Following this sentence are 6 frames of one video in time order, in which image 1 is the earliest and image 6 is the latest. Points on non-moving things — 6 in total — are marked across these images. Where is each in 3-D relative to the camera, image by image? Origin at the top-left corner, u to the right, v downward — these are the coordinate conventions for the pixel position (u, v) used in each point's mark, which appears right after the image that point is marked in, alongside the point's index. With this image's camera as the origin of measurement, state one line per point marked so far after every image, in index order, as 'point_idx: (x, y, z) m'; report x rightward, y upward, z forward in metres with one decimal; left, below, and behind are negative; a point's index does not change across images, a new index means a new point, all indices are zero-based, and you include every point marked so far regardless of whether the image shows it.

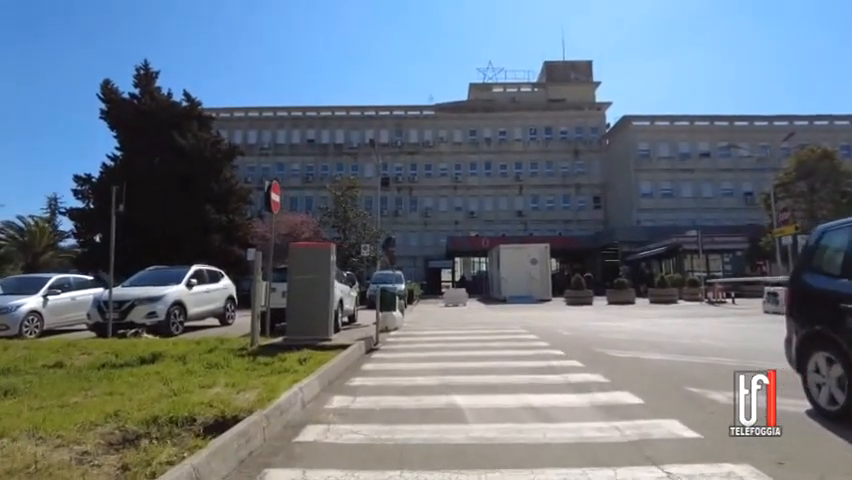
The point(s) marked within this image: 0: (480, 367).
0: (+0.8, -1.8, +8.7) m
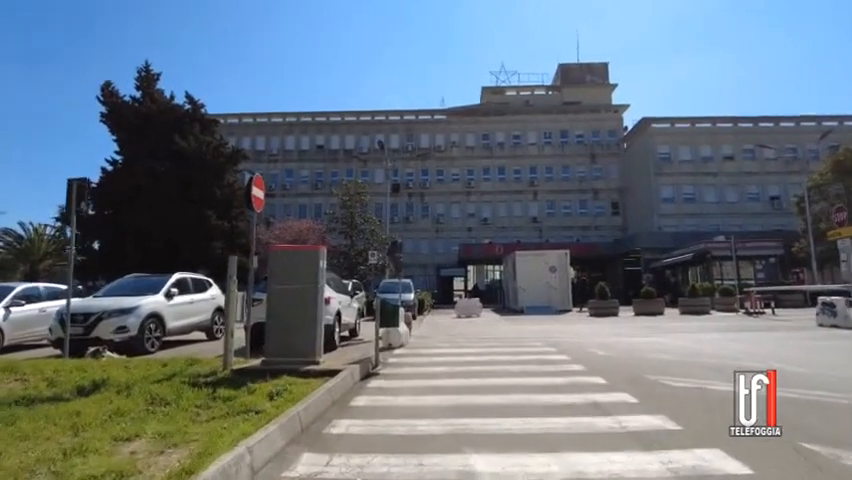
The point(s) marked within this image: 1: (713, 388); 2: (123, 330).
0: (+0.9, -1.8, +6.8) m
1: (+3.6, -1.8, +7.4) m
2: (-6.1, -1.8, +12.2) m
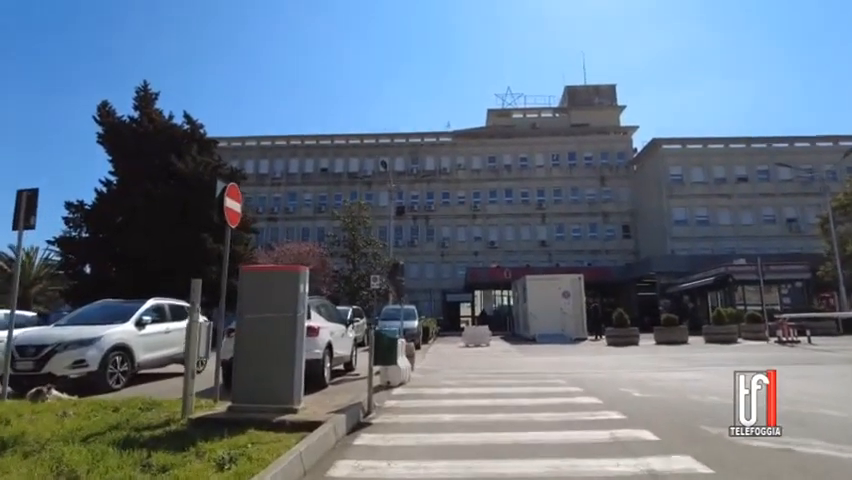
0: (+0.9, -2.0, +5.1) m
1: (+3.6, -2.0, +5.8) m
2: (-6.1, -2.2, +10.6) m
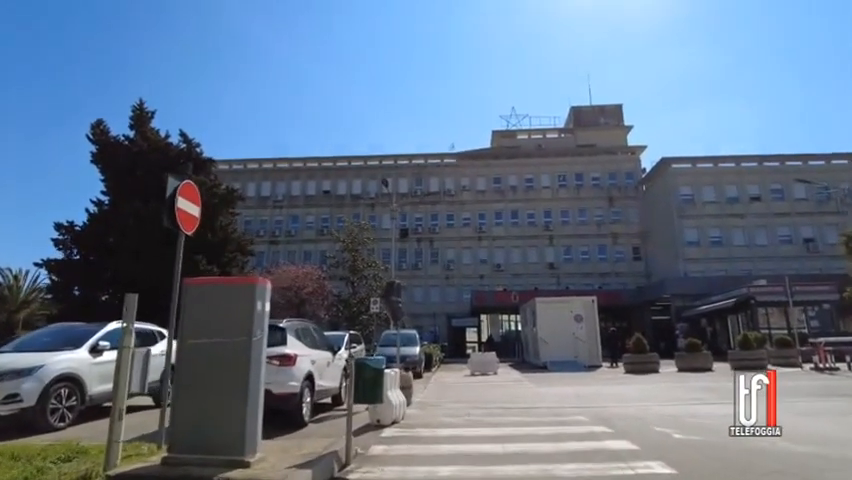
0: (+0.8, -1.9, +3.5) m
1: (+3.5, -1.9, +4.1) m
2: (-6.1, -2.4, +9.0) m
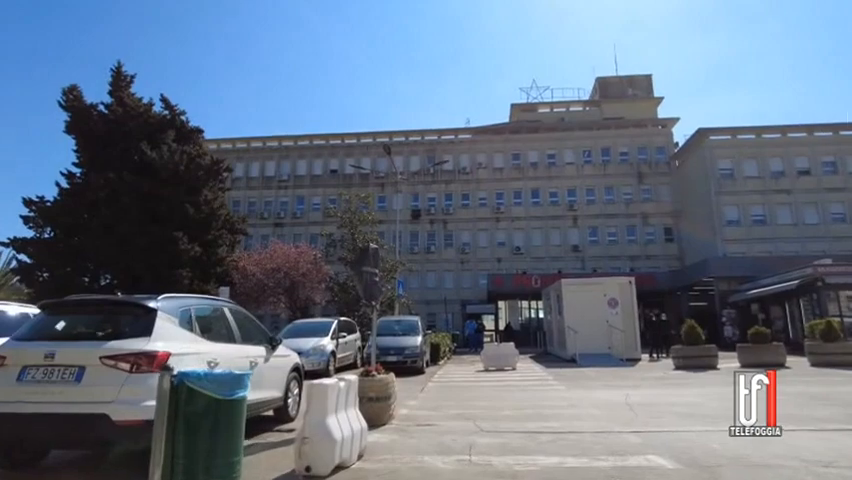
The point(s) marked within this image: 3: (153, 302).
0: (+0.3, -1.2, -0.5) m
1: (+3.0, -1.3, 0.0) m
2: (-6.4, -1.6, +5.2) m
3: (-2.7, -0.6, +6.0) m
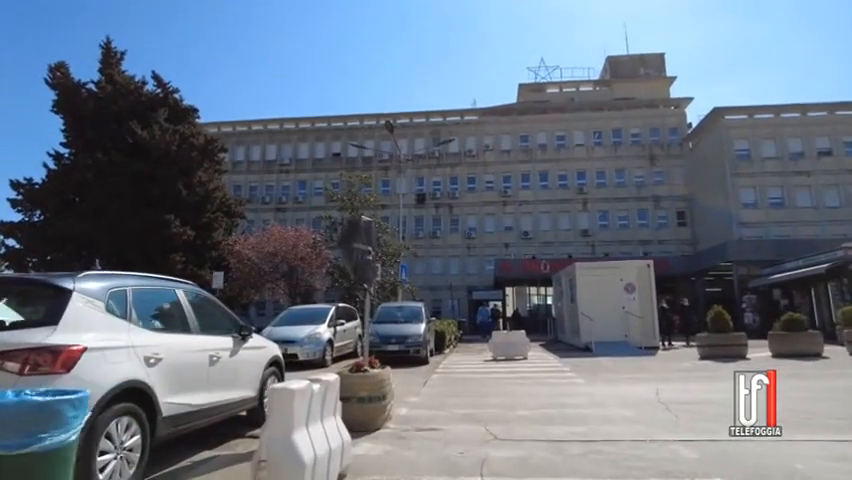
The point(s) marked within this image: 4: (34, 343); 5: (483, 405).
0: (+0.2, -1.1, -1.9) m
1: (+2.9, -1.1, -1.4) m
2: (-6.4, -1.3, +3.9) m
3: (-2.7, -0.3, +4.6) m
4: (-2.6, -0.7, +4.0) m
5: (+0.8, -2.4, +8.8) m
